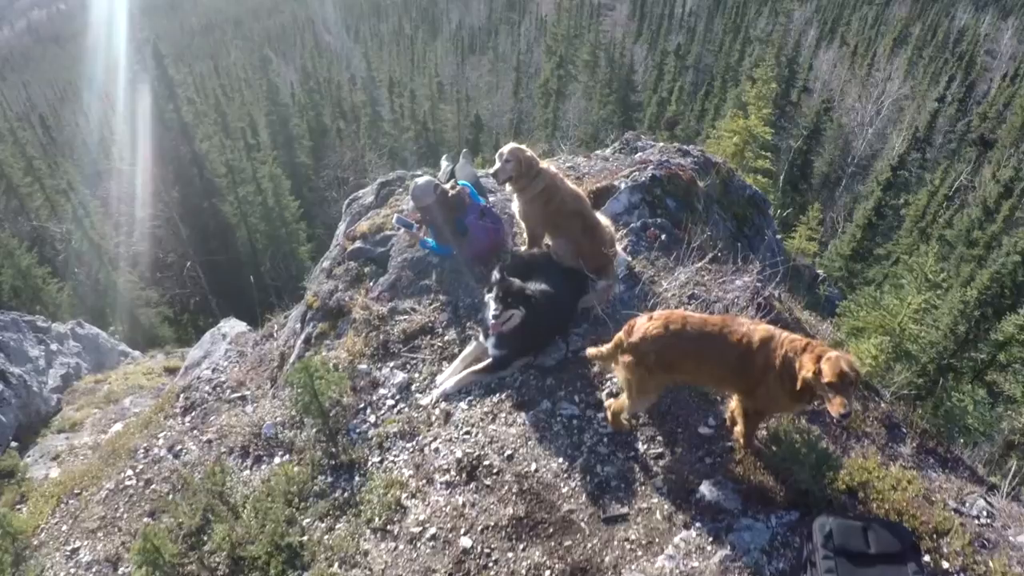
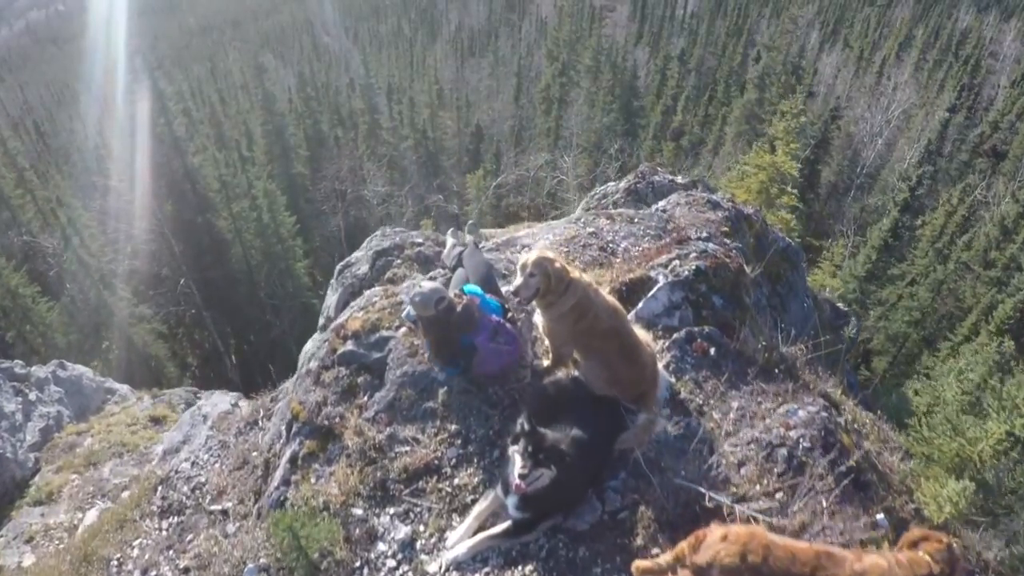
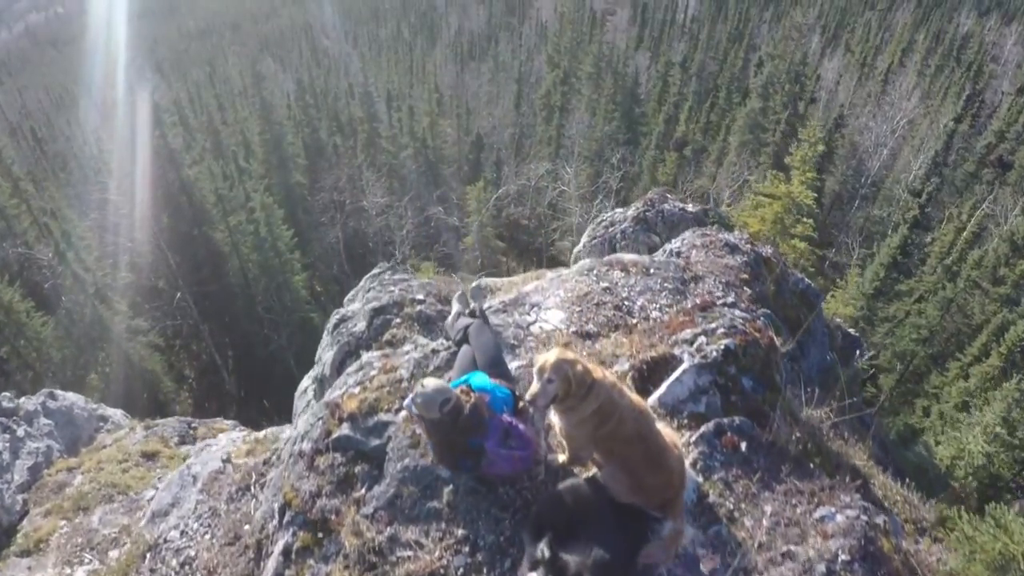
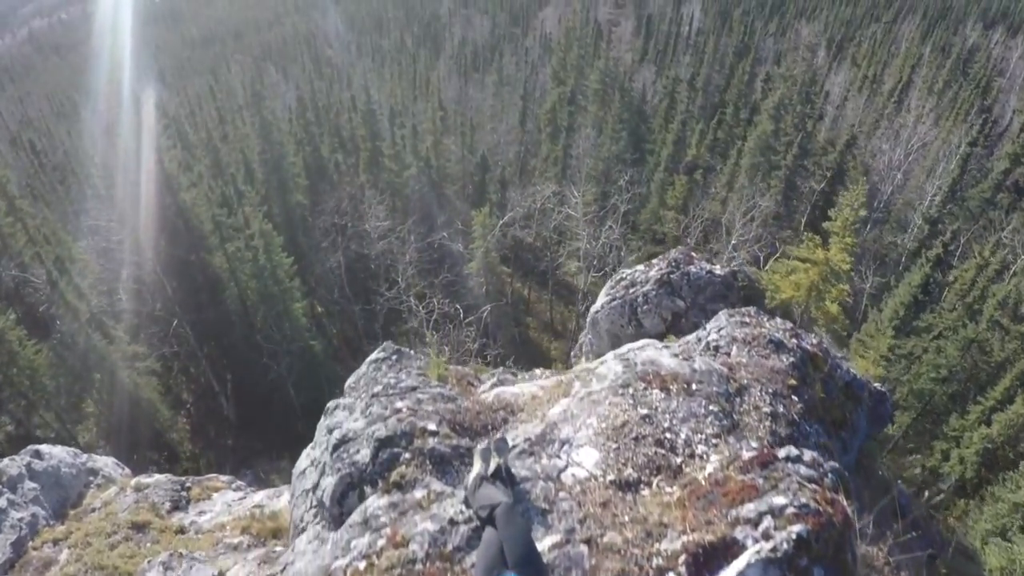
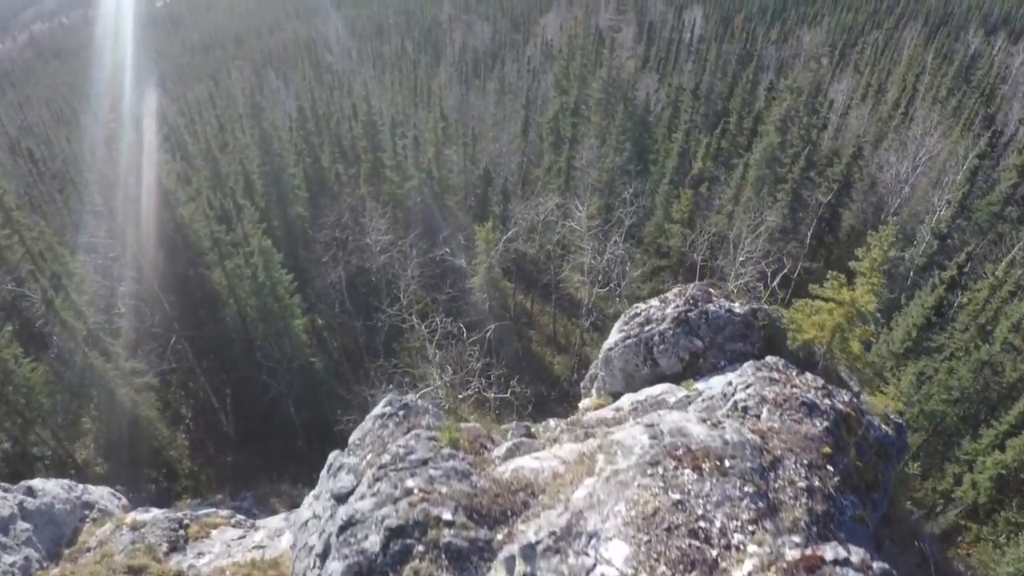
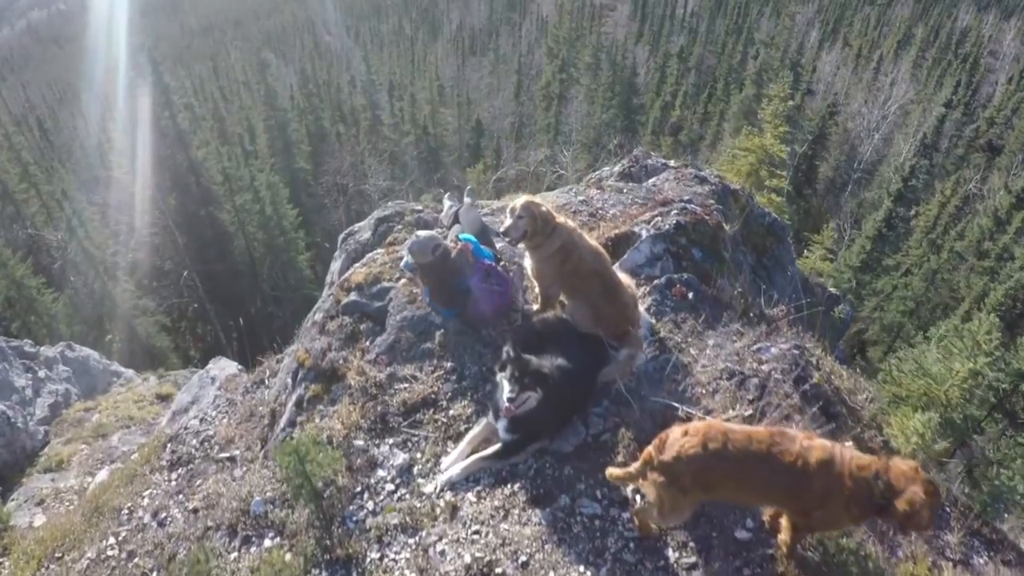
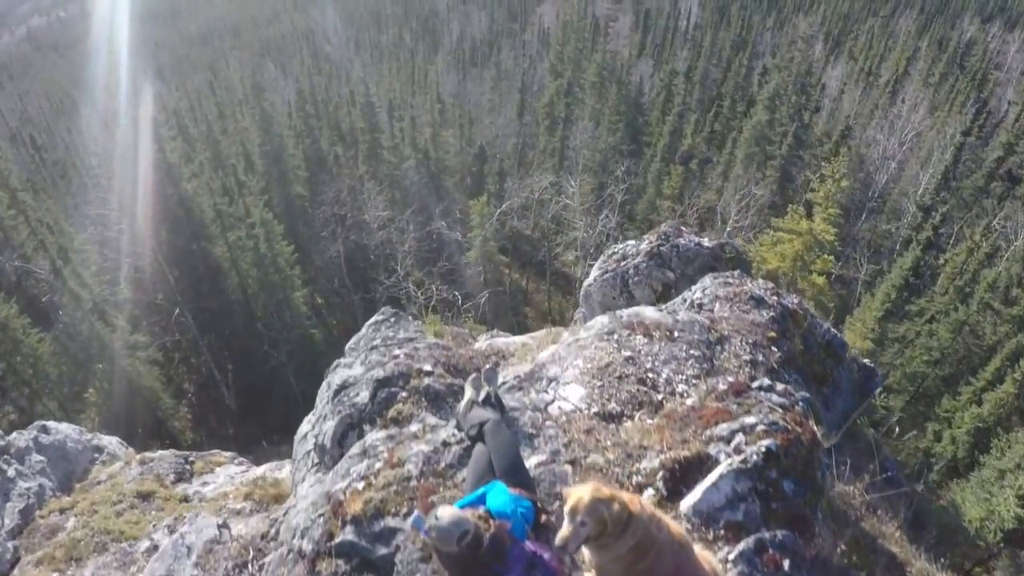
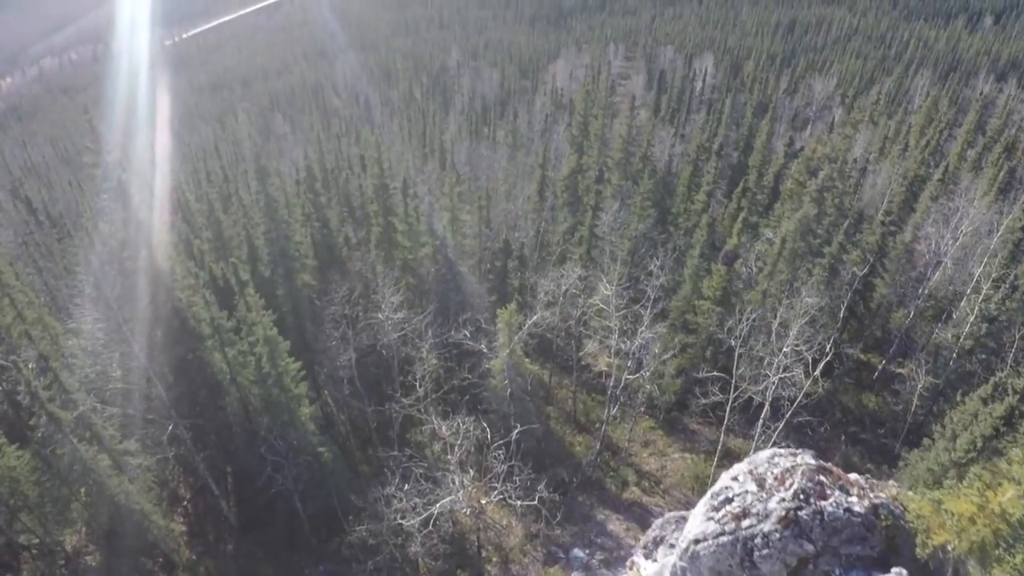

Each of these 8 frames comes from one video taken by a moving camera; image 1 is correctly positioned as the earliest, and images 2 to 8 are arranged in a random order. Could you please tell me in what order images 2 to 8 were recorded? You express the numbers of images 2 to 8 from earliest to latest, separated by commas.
6, 2, 3, 7, 4, 5, 8
